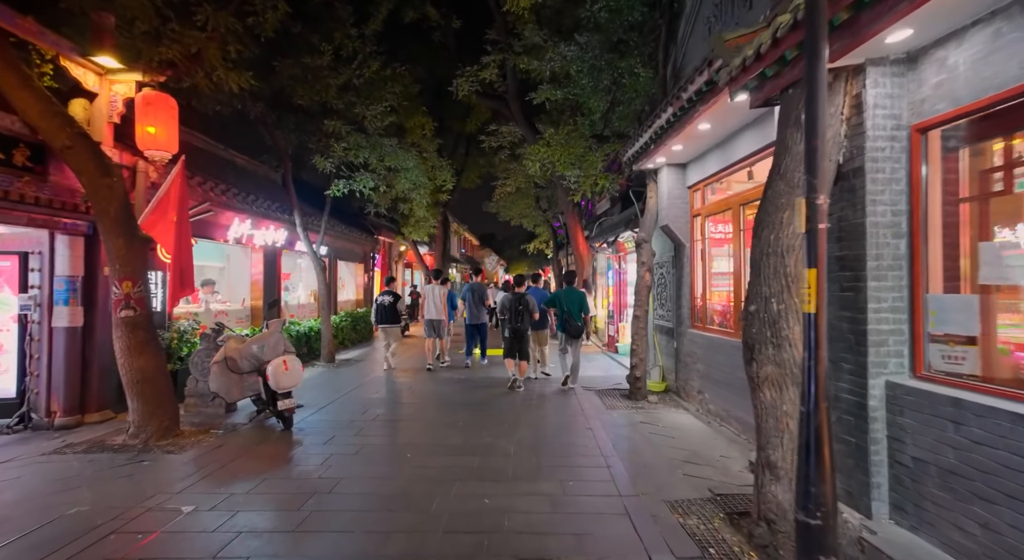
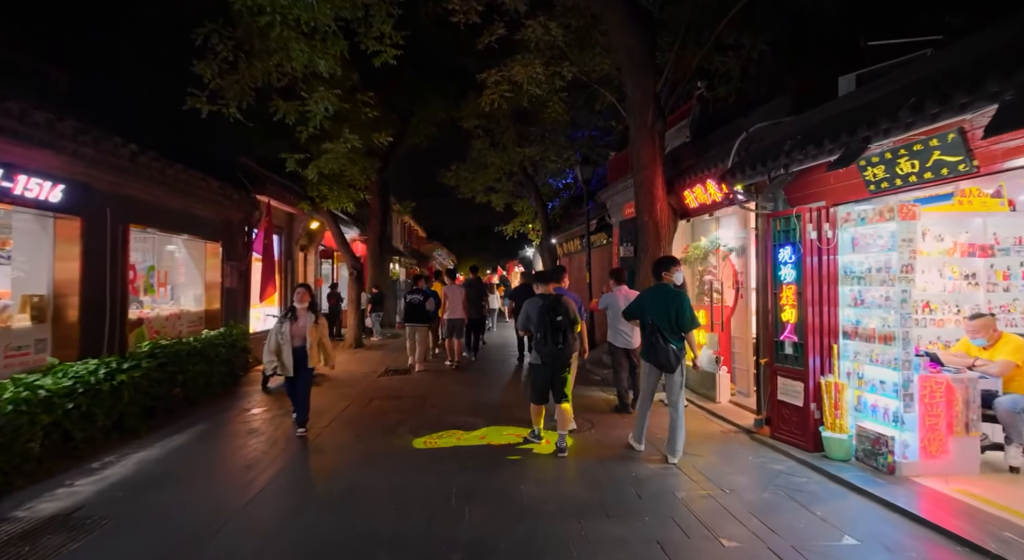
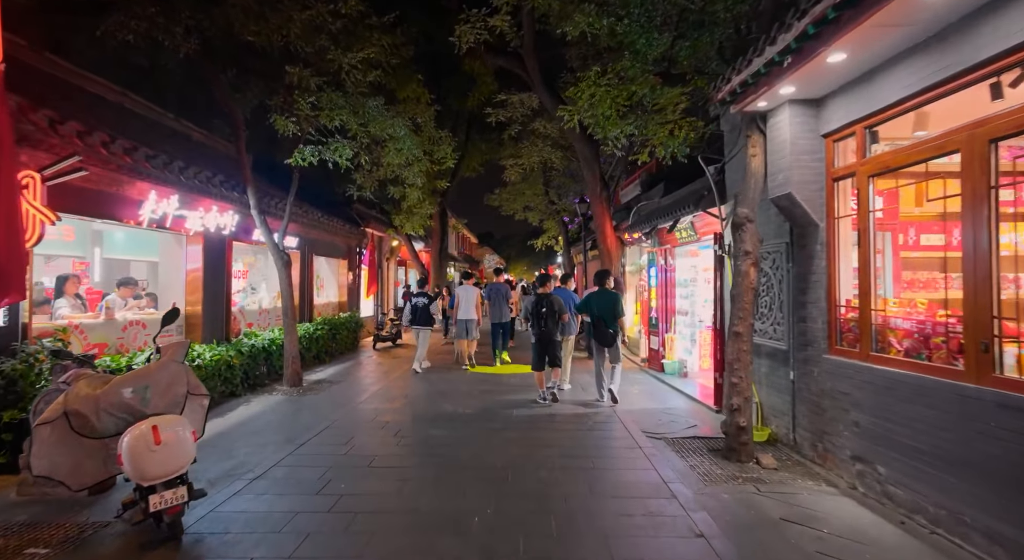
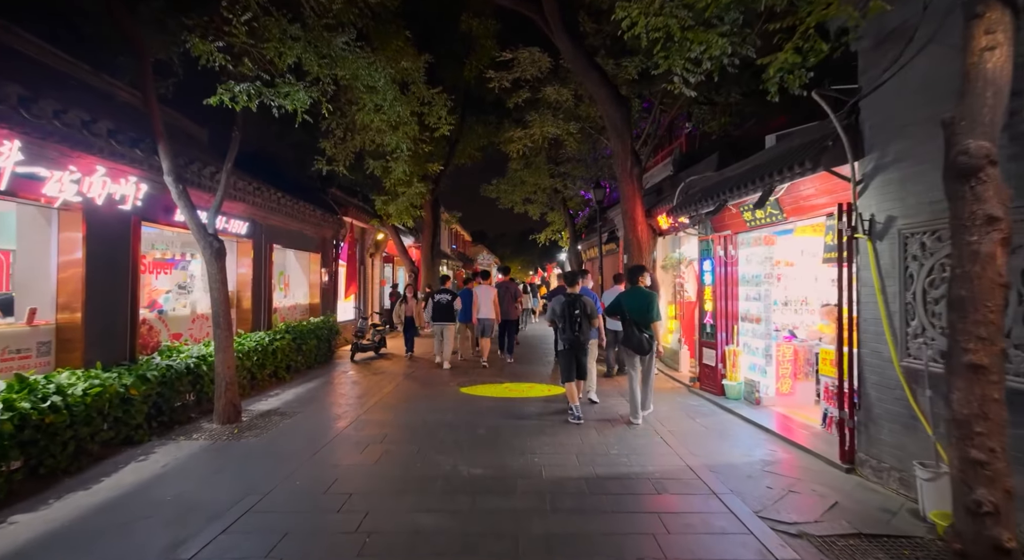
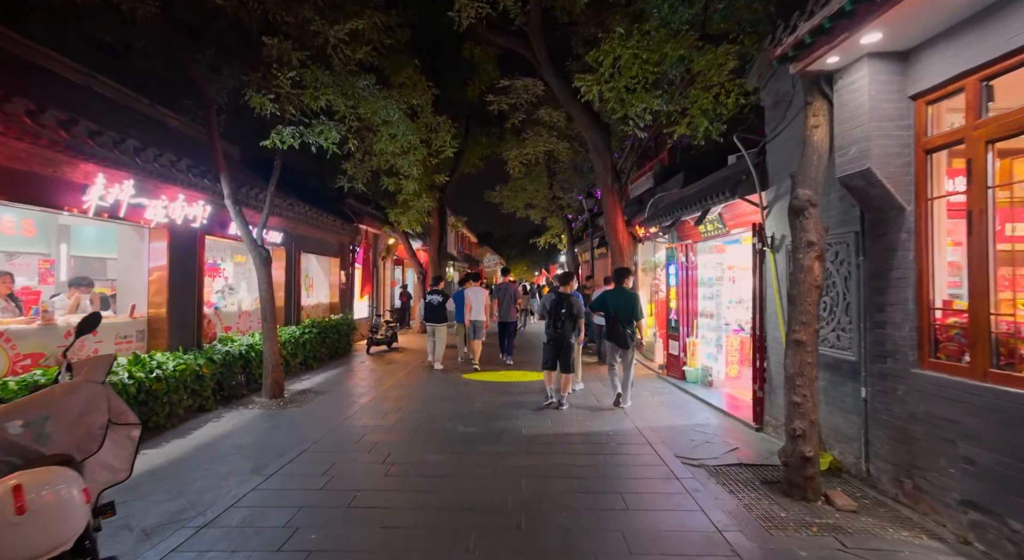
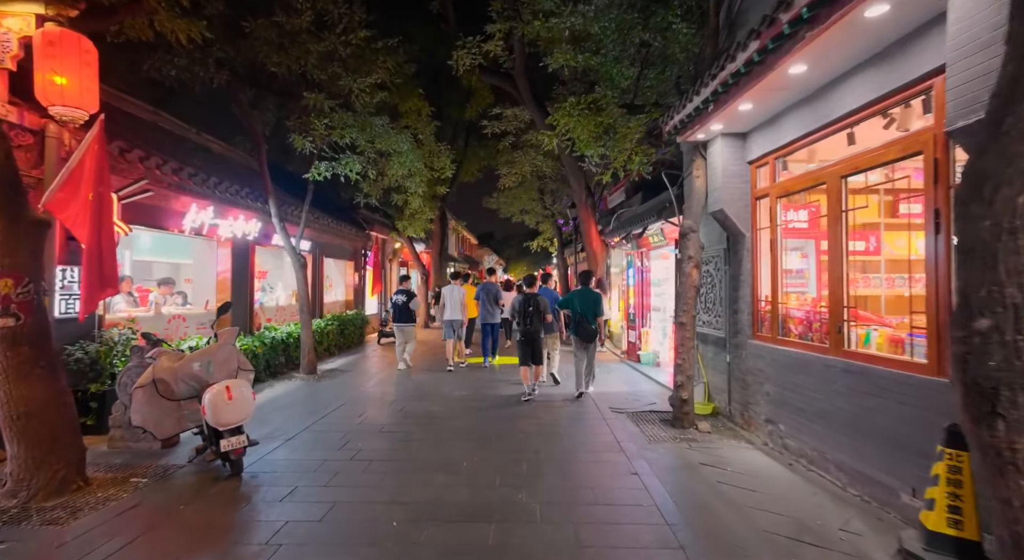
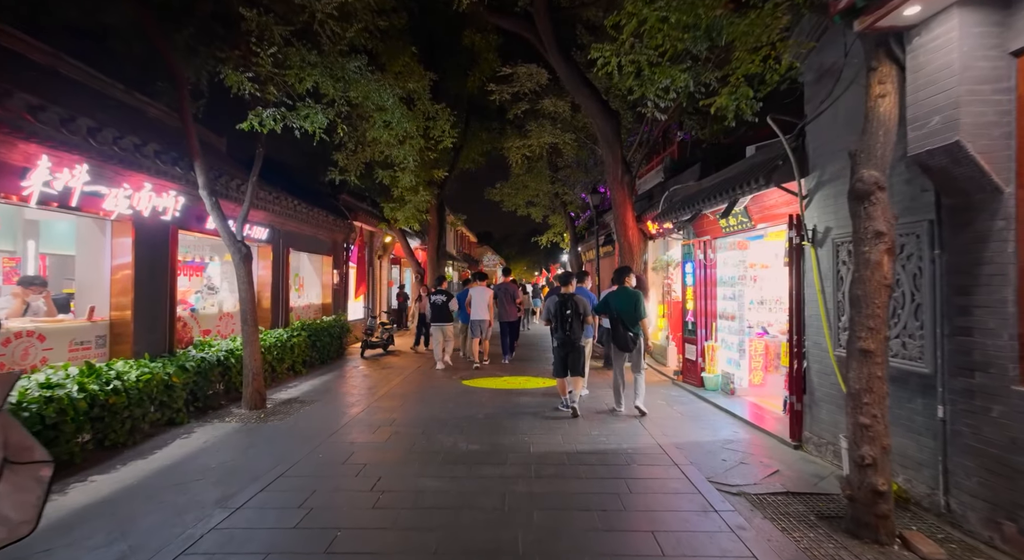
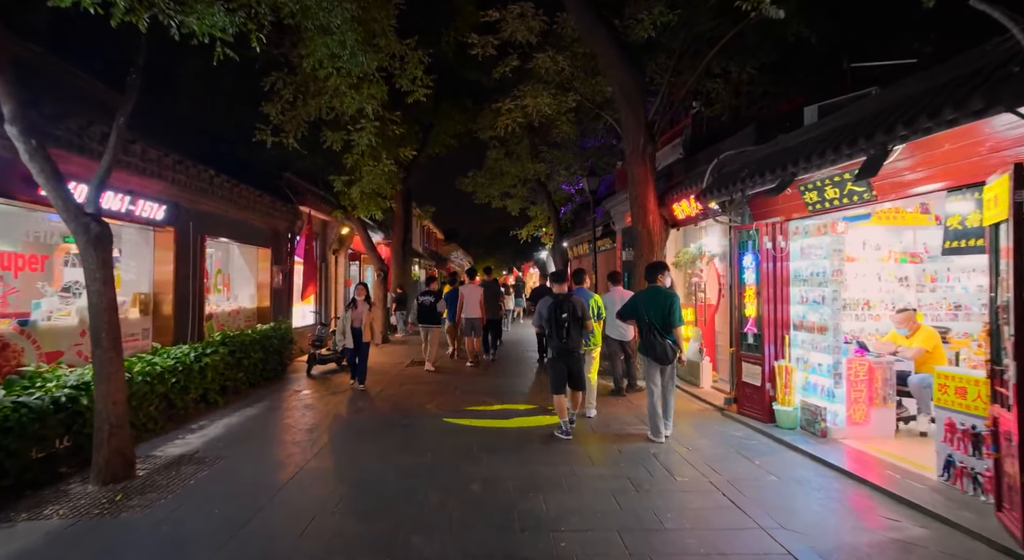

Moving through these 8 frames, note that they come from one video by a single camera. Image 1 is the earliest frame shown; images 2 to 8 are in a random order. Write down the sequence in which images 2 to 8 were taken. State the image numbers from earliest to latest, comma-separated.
6, 3, 5, 7, 4, 8, 2
